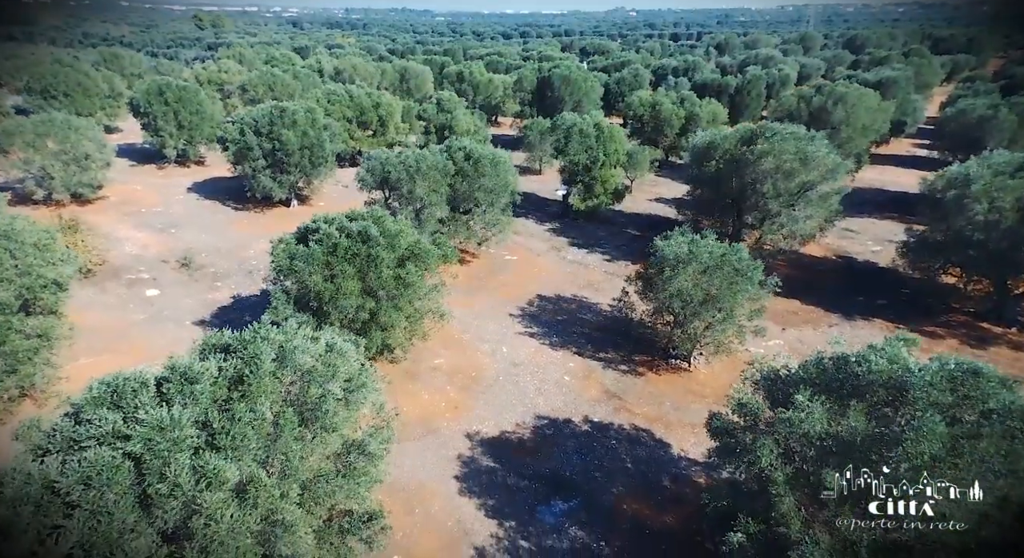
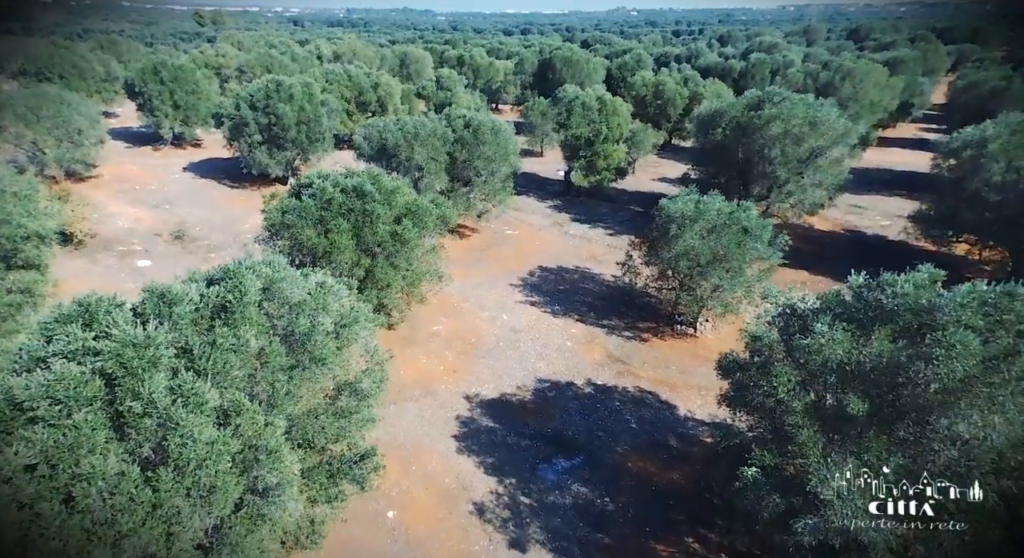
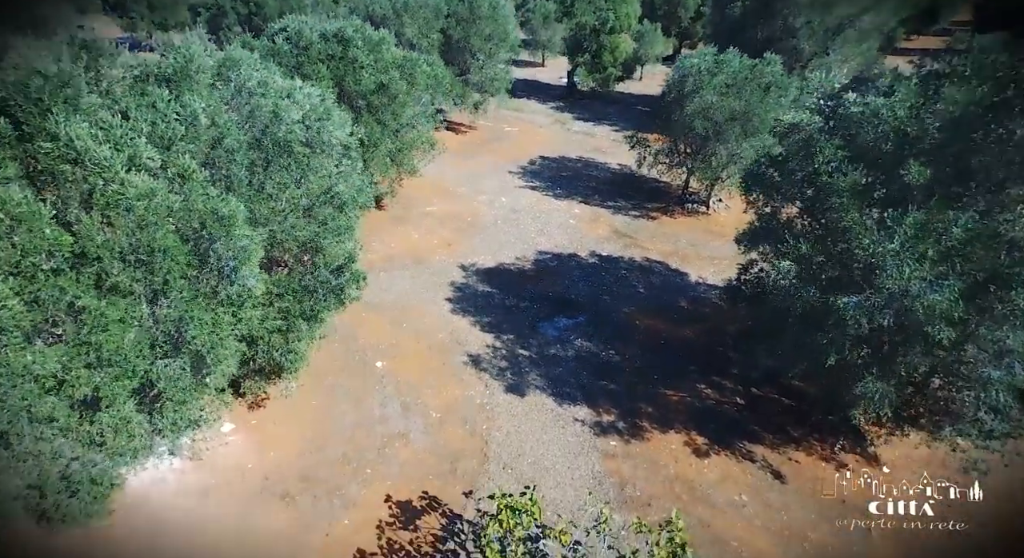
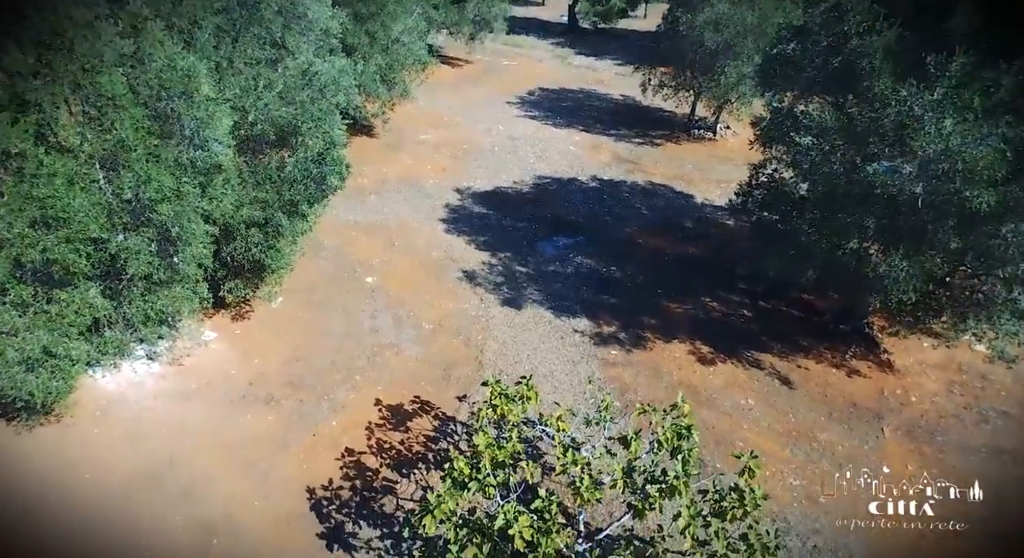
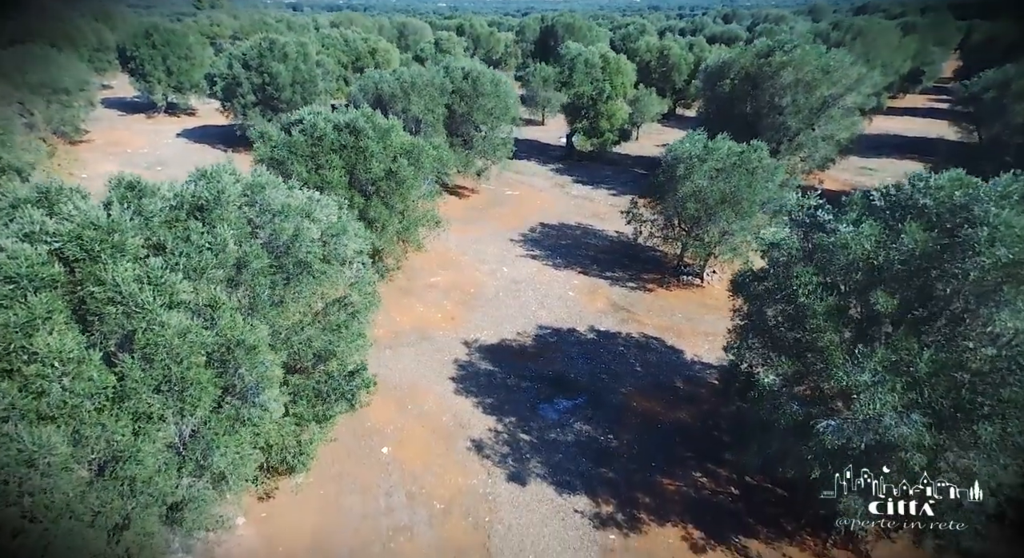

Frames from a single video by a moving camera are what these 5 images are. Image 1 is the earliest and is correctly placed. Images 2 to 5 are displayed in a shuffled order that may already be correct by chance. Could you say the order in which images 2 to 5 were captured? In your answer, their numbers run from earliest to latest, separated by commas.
2, 5, 3, 4
